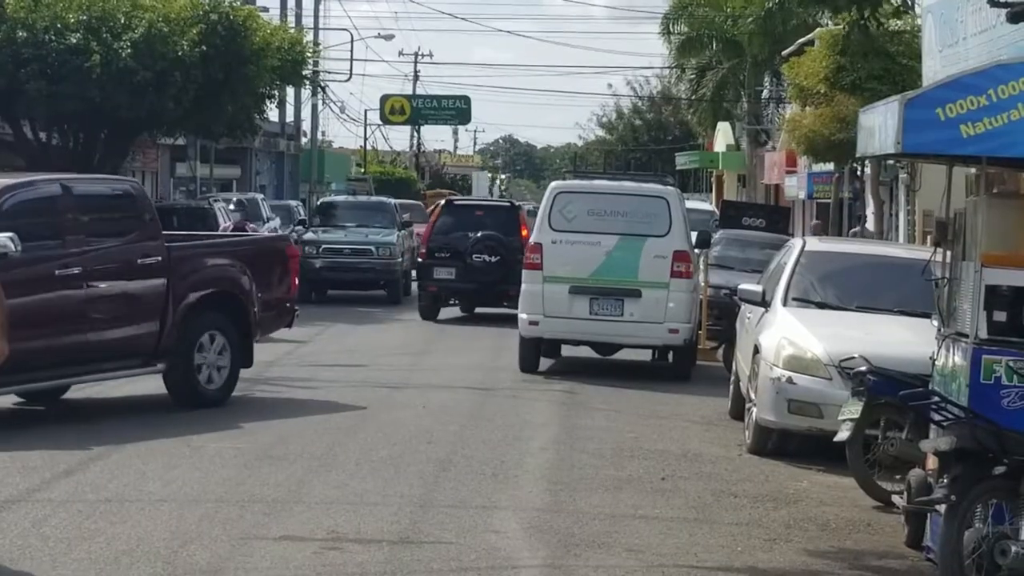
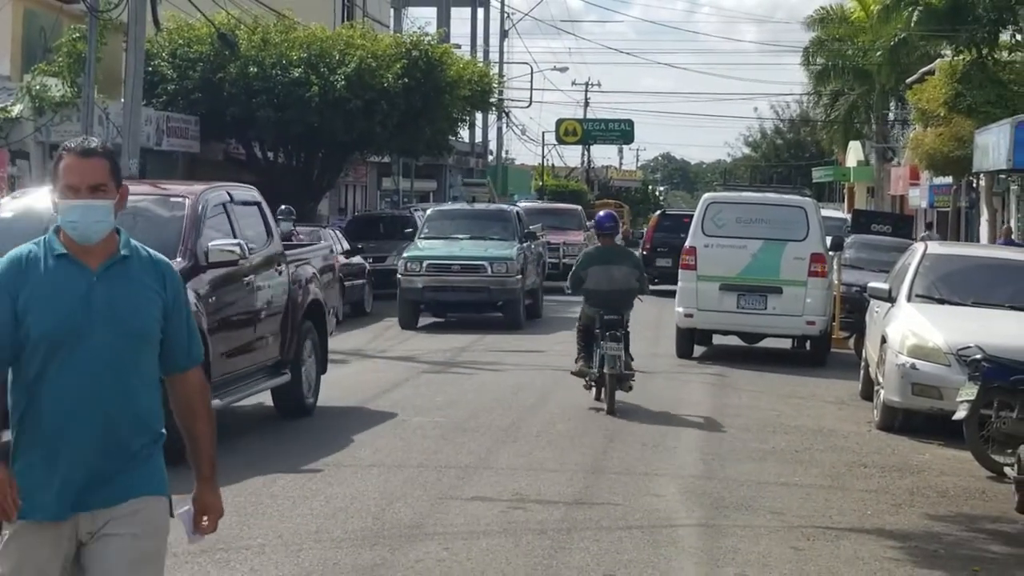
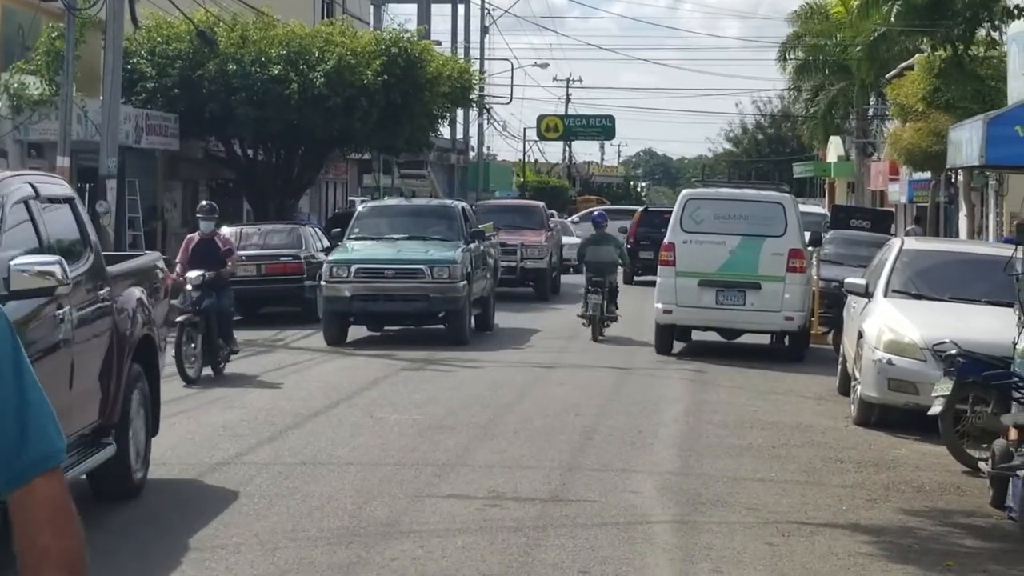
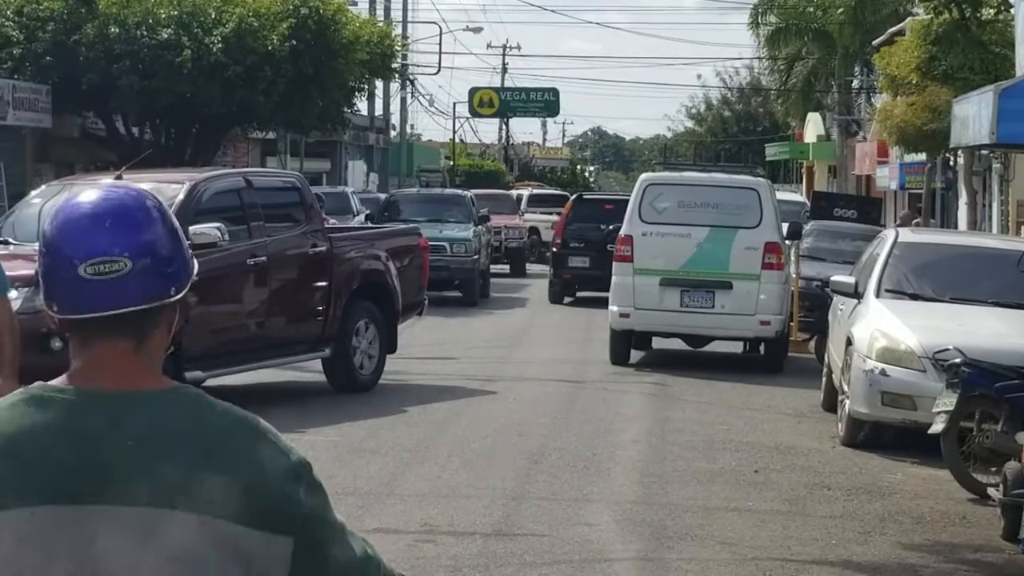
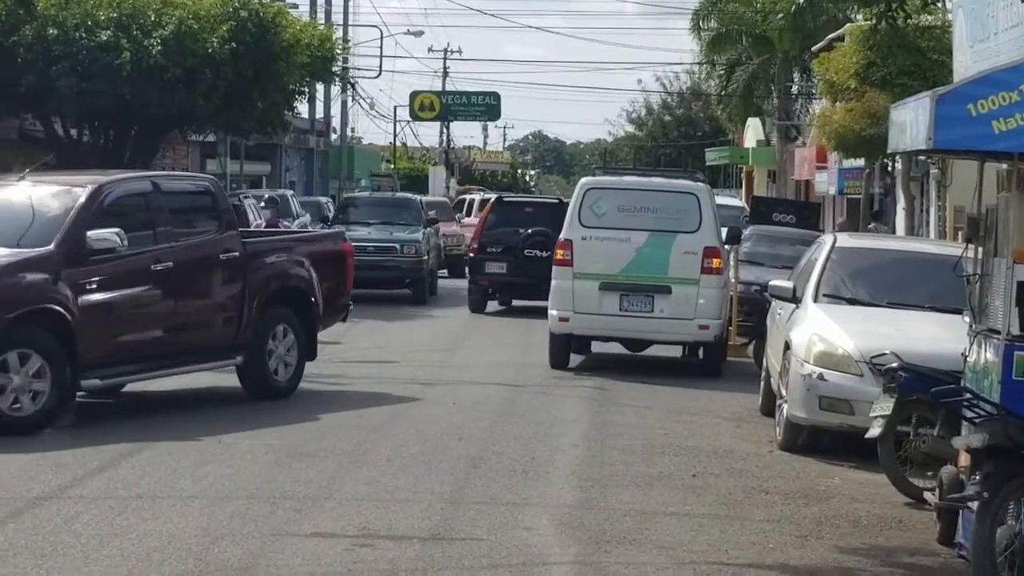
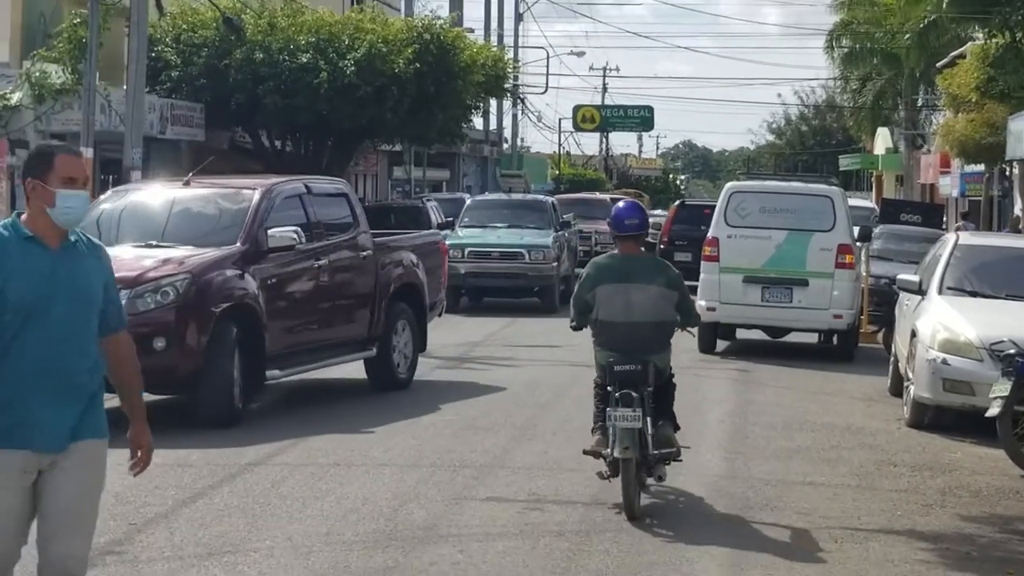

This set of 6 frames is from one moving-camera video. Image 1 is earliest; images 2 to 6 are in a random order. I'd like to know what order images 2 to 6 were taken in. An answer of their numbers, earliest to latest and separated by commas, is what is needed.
5, 4, 6, 2, 3
